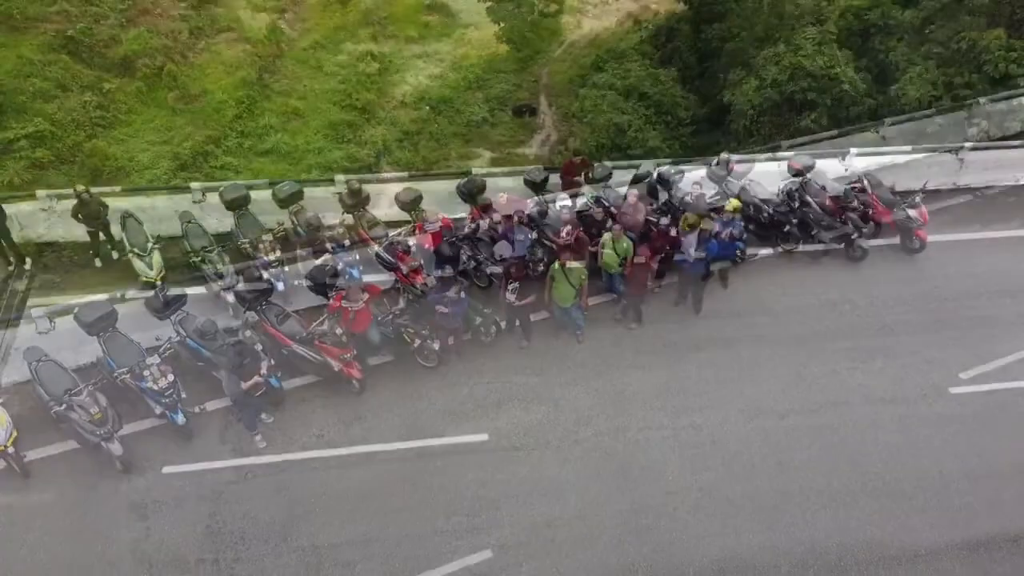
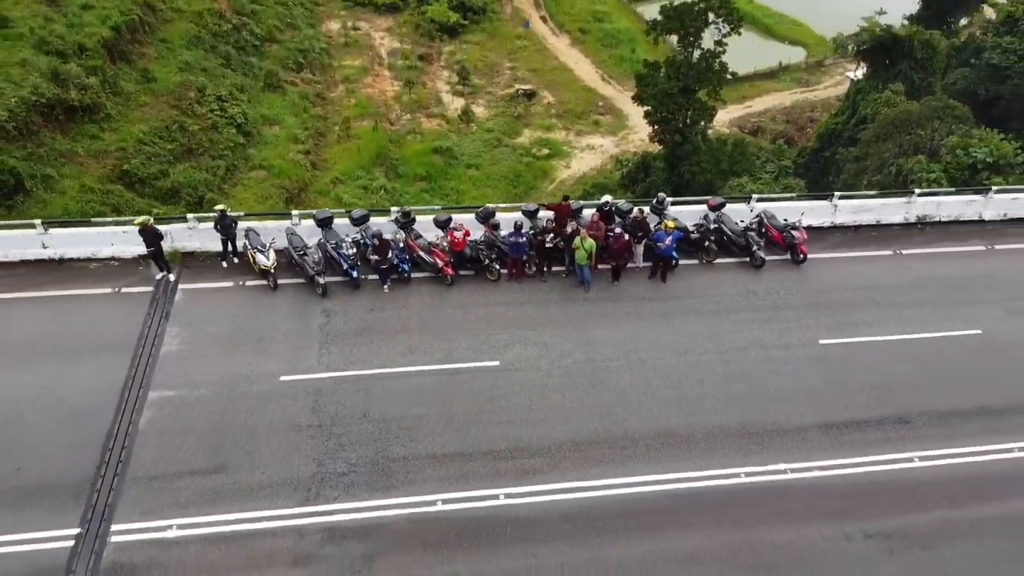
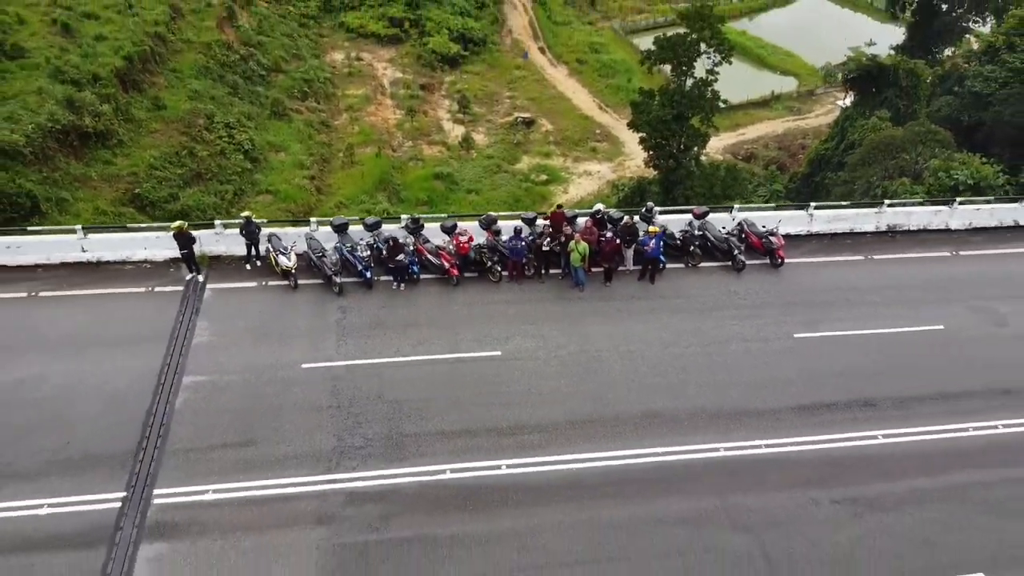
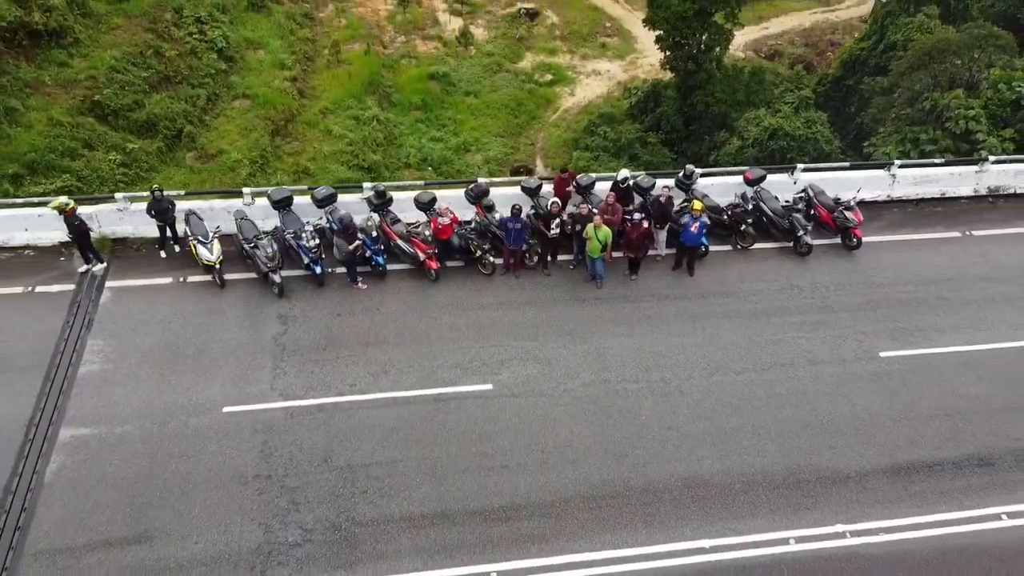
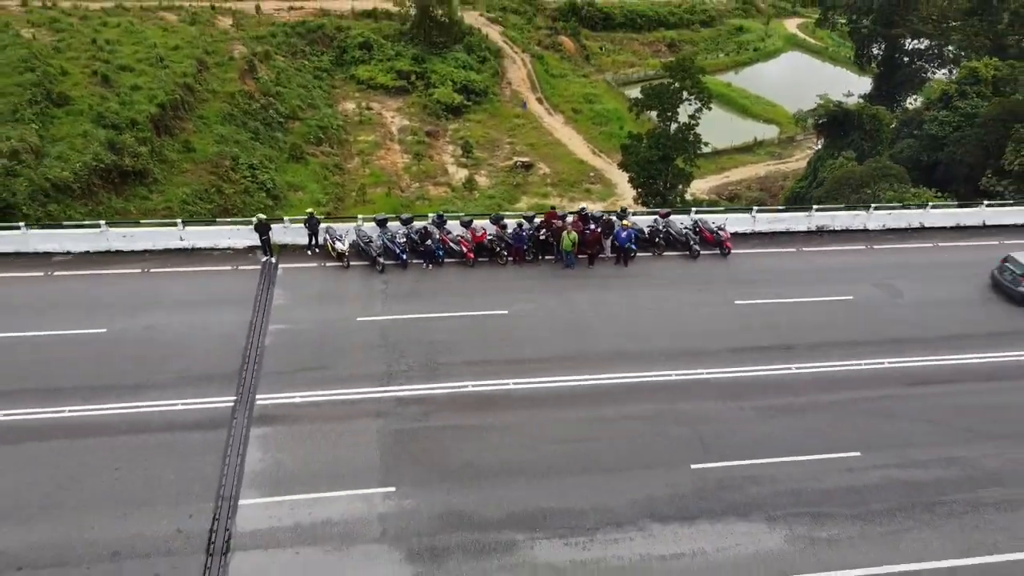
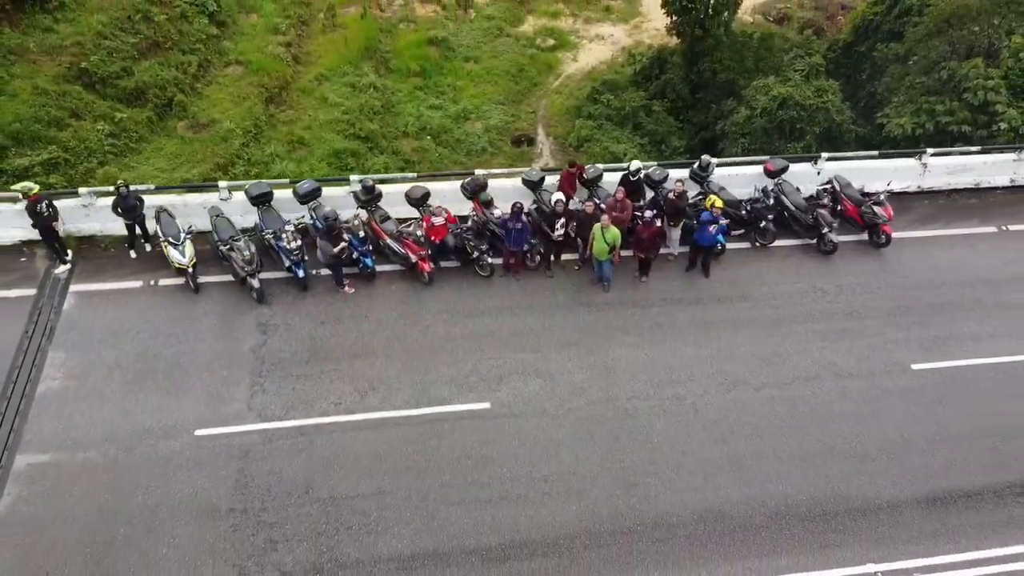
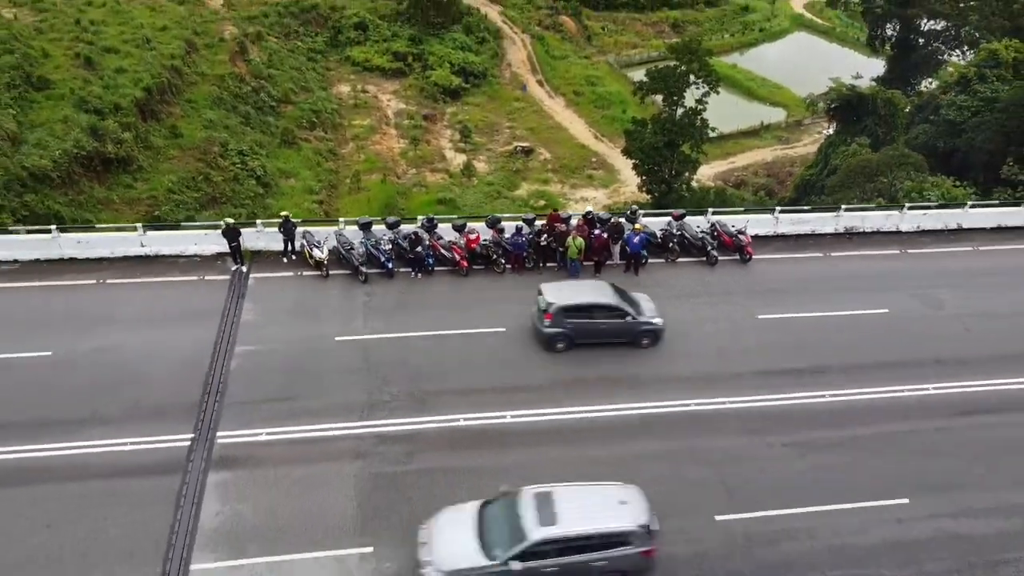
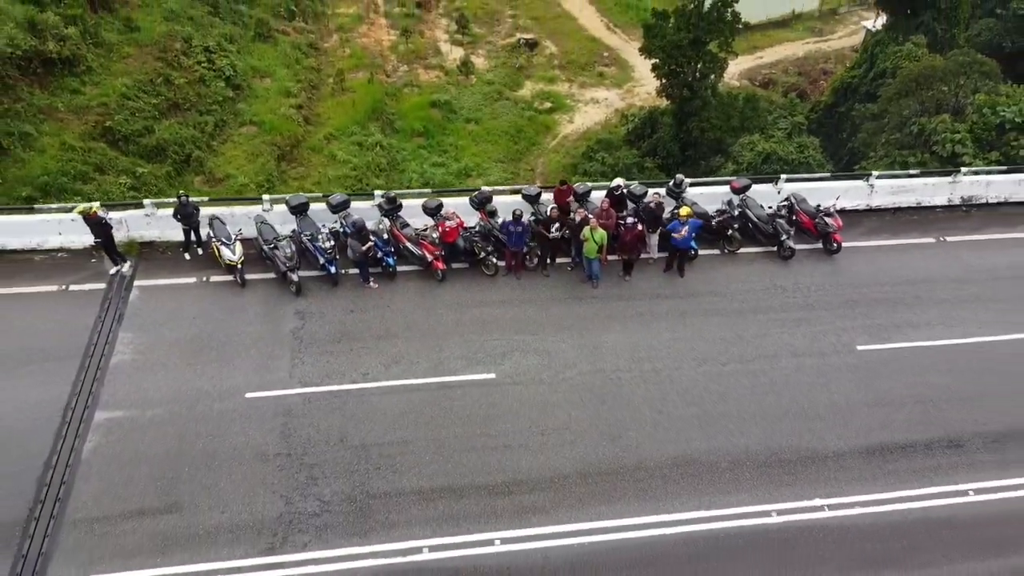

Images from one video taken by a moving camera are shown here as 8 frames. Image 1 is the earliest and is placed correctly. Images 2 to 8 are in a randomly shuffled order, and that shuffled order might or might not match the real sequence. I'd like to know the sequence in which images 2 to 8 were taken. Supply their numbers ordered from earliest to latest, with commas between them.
6, 4, 8, 2, 3, 7, 5
